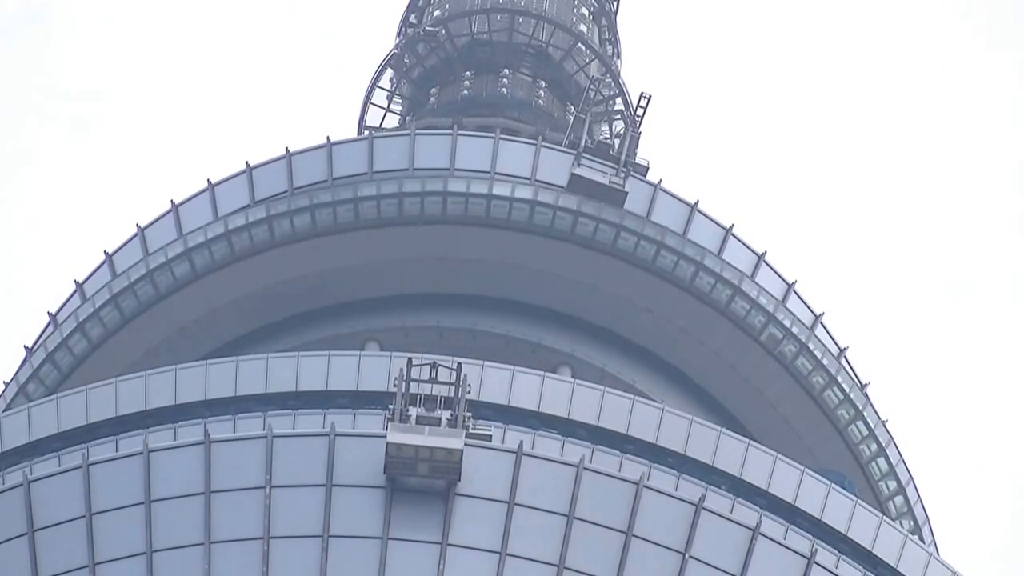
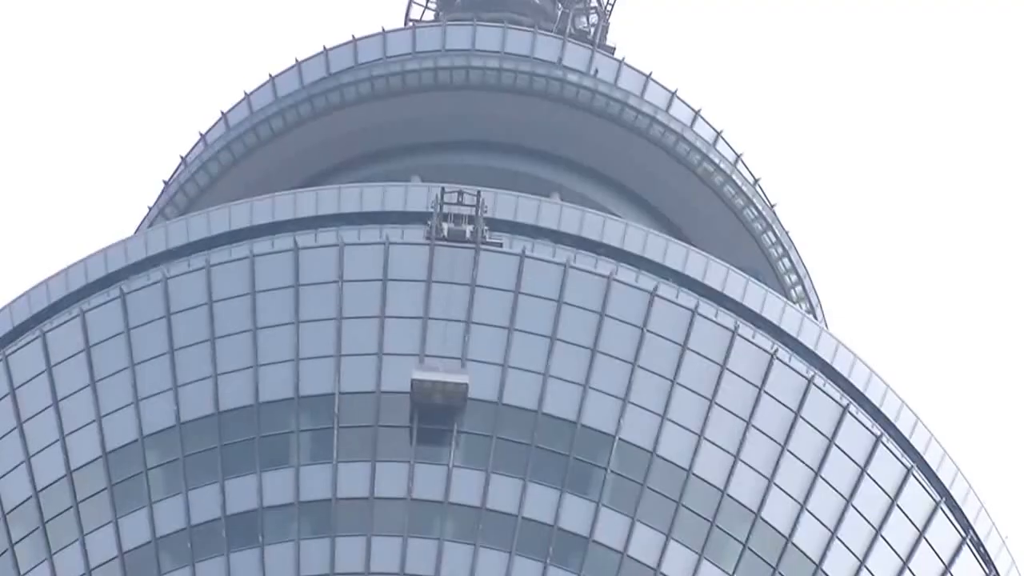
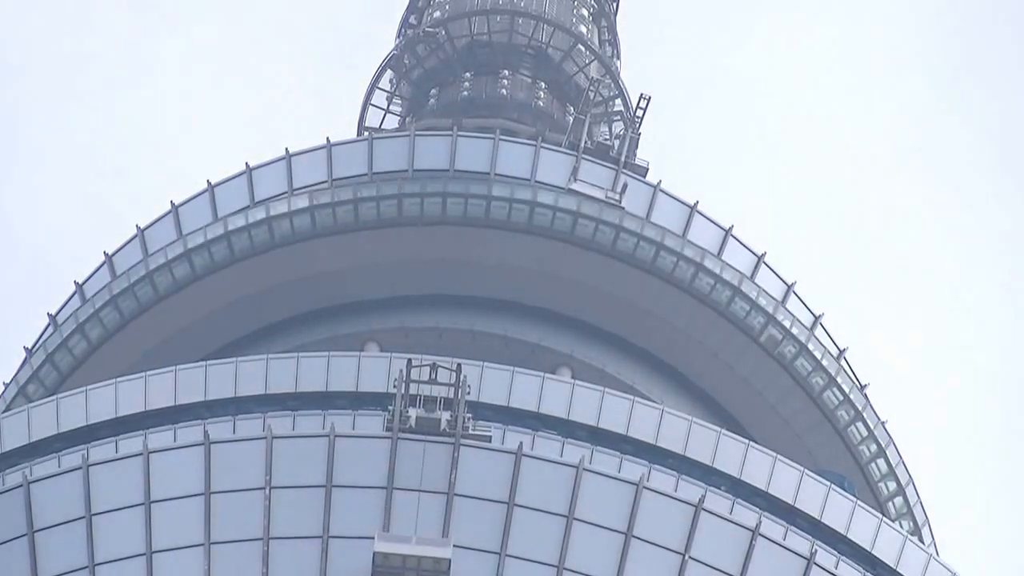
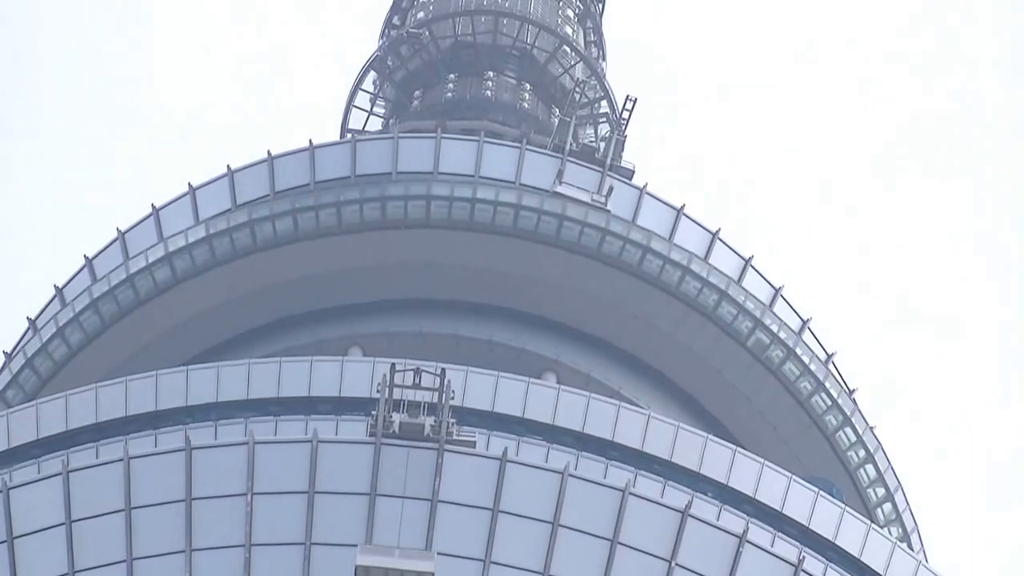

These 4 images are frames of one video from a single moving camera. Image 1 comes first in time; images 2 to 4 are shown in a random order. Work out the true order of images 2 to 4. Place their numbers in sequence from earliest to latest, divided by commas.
3, 4, 2
